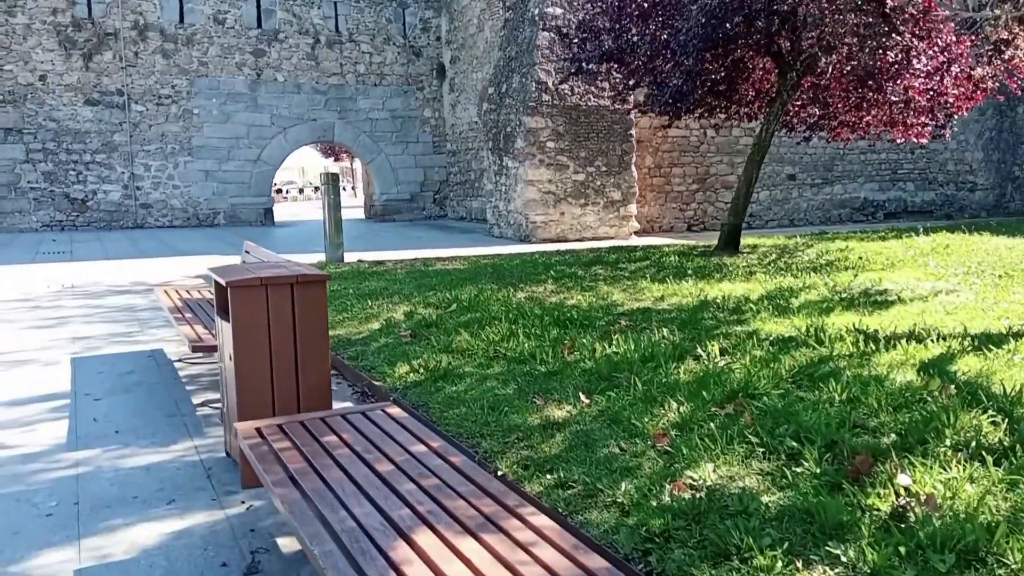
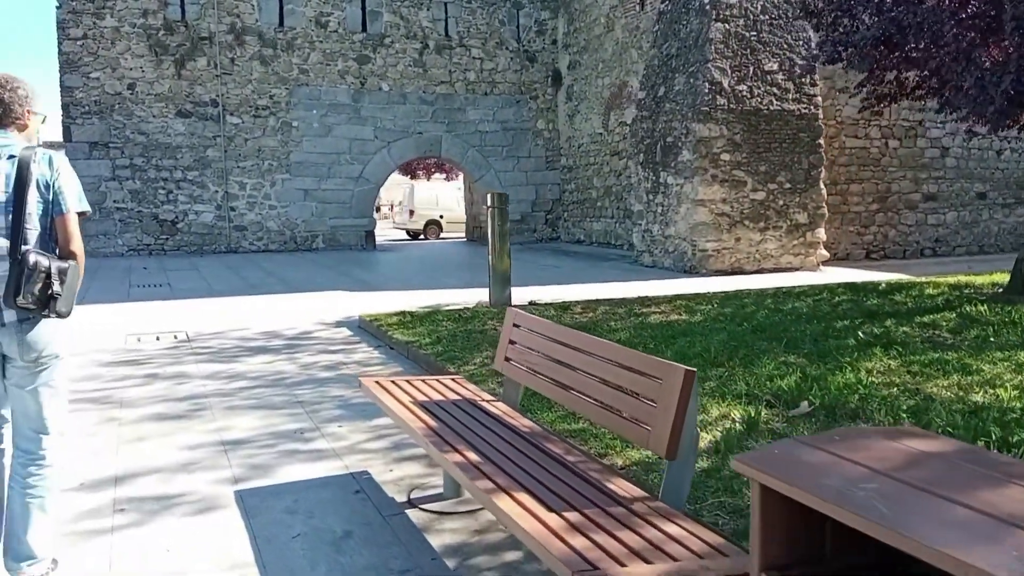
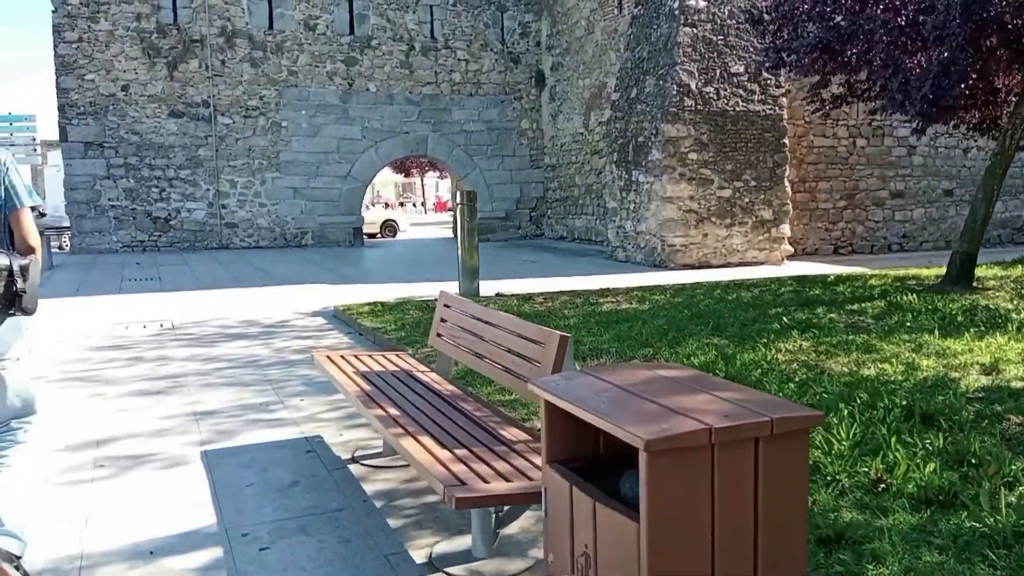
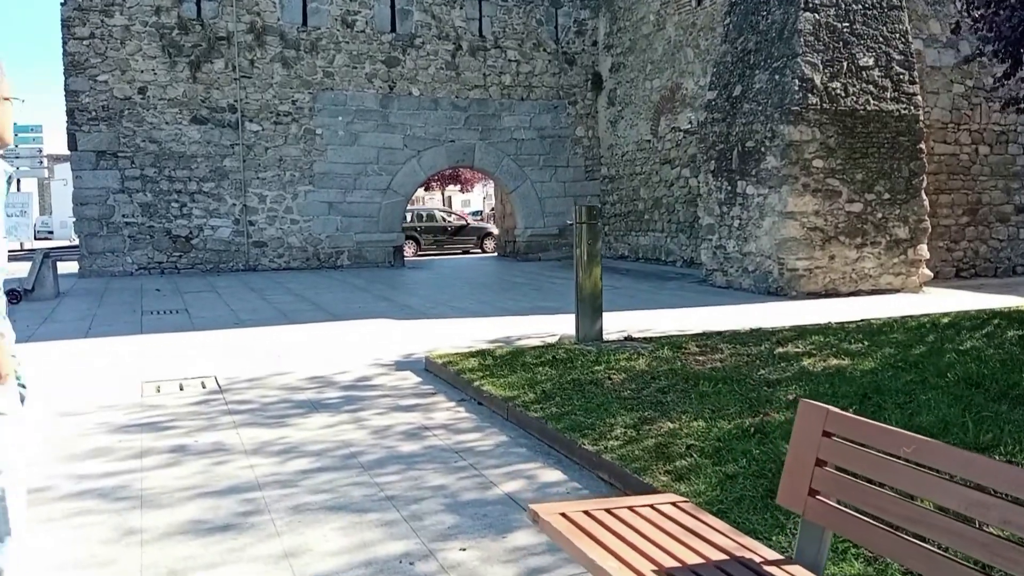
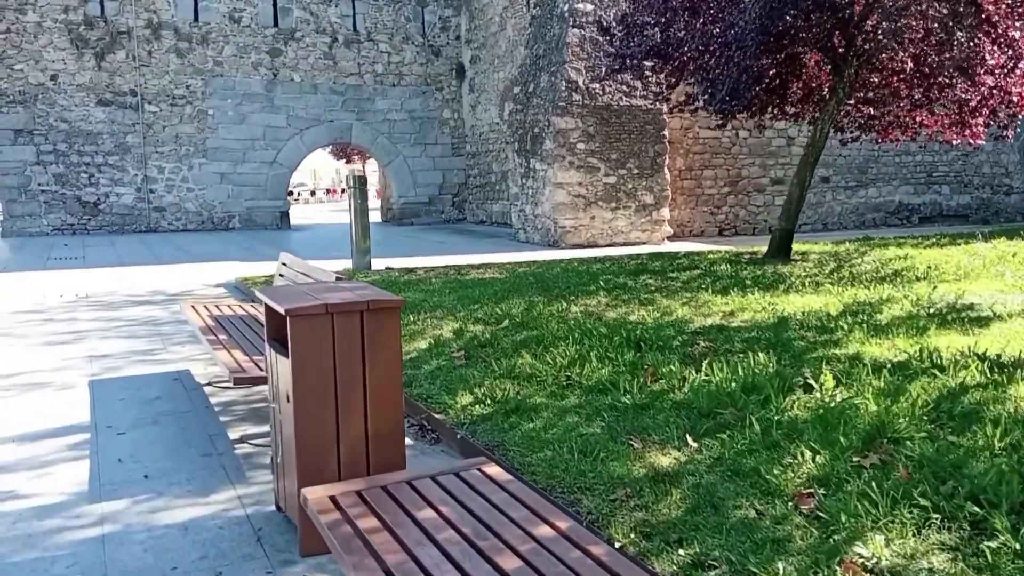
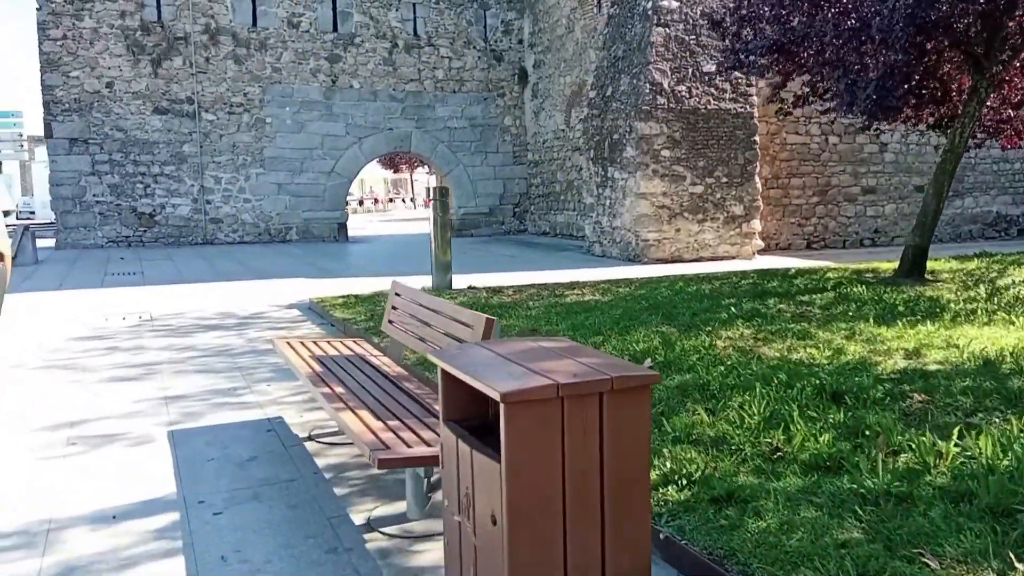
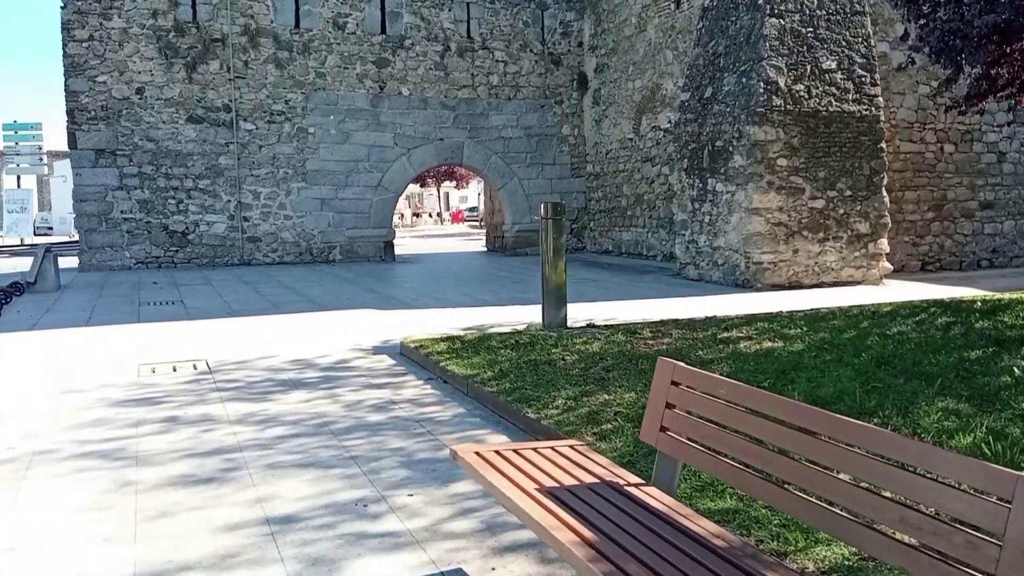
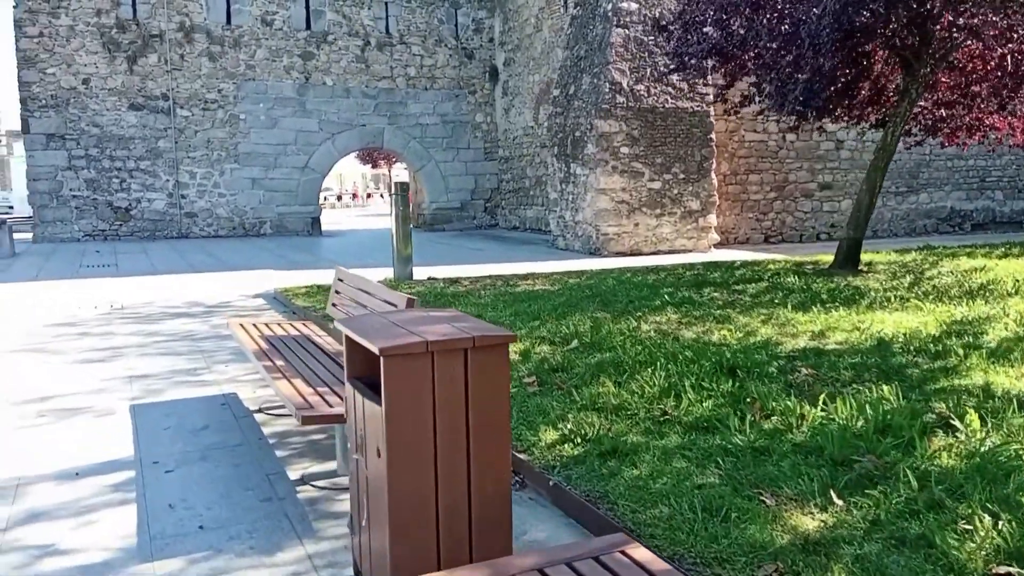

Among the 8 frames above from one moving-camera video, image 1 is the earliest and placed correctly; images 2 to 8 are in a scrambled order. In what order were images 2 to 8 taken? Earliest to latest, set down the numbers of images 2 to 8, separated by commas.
5, 8, 6, 3, 2, 7, 4
